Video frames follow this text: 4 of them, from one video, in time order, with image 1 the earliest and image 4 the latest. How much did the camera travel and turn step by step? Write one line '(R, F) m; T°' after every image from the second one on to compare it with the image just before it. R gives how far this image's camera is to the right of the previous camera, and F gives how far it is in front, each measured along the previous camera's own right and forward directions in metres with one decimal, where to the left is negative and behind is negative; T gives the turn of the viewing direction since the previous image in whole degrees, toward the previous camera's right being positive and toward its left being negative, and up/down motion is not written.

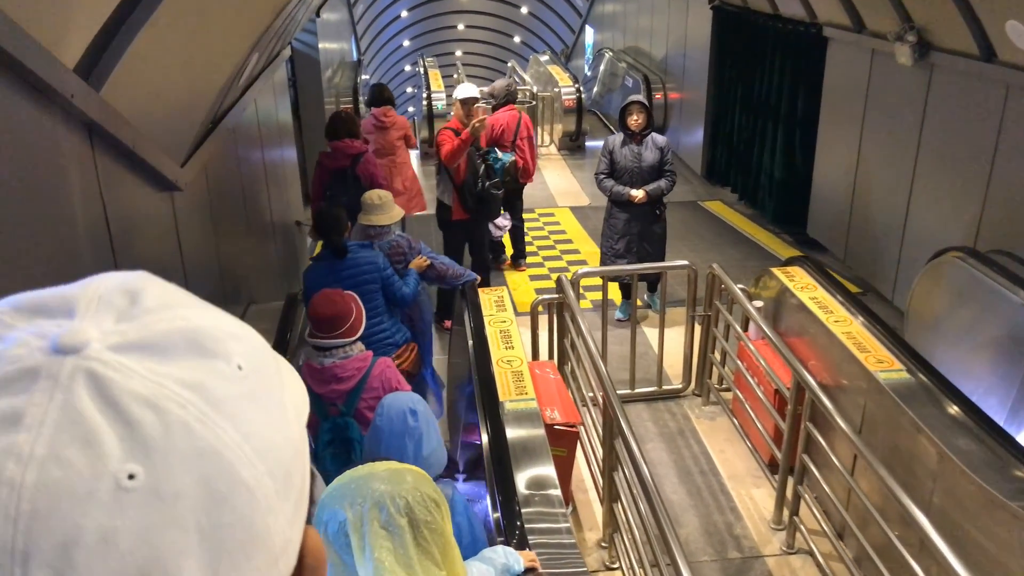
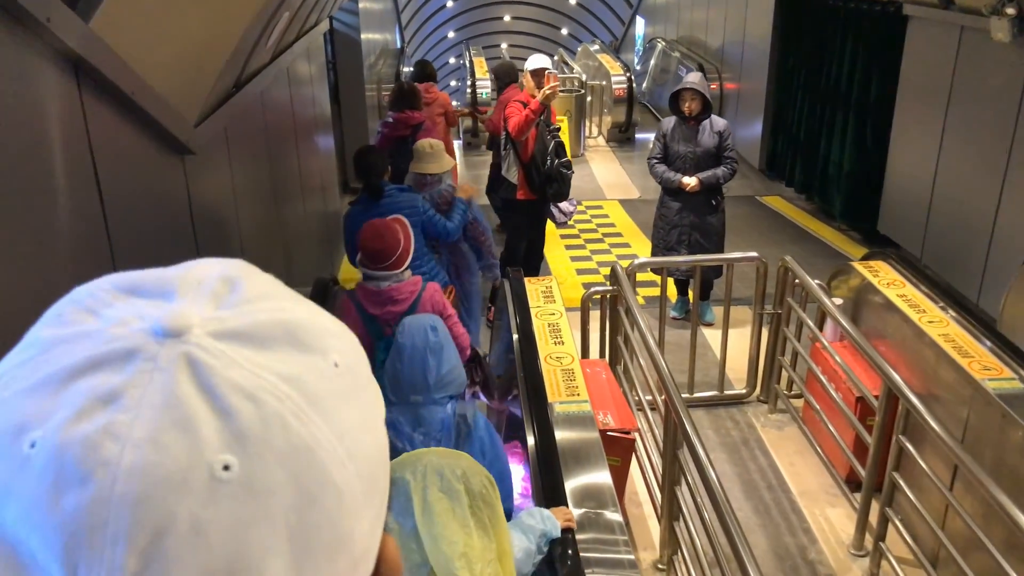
(0.0, +0.4) m; -3°
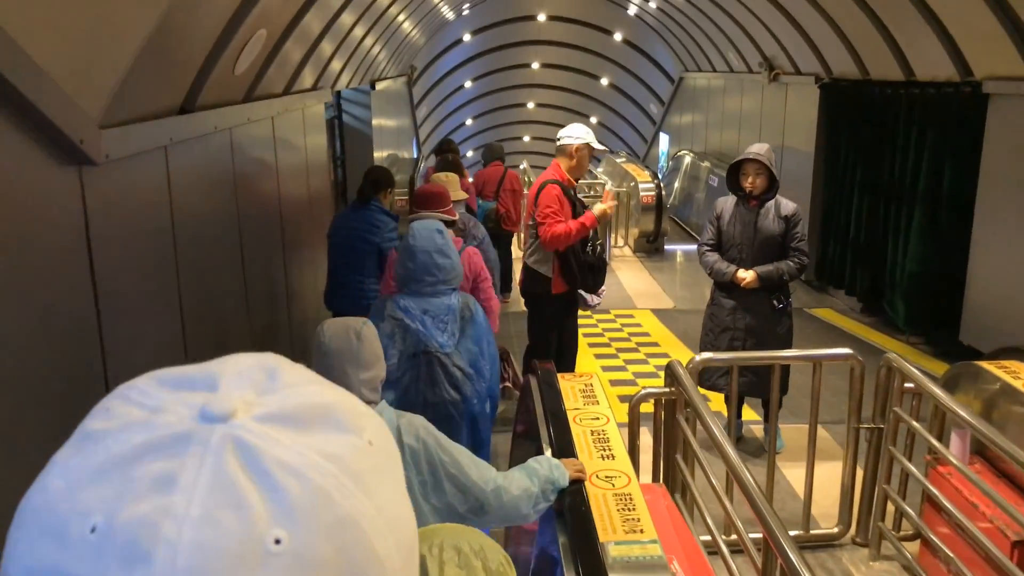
(0.0, +0.8) m; -1°
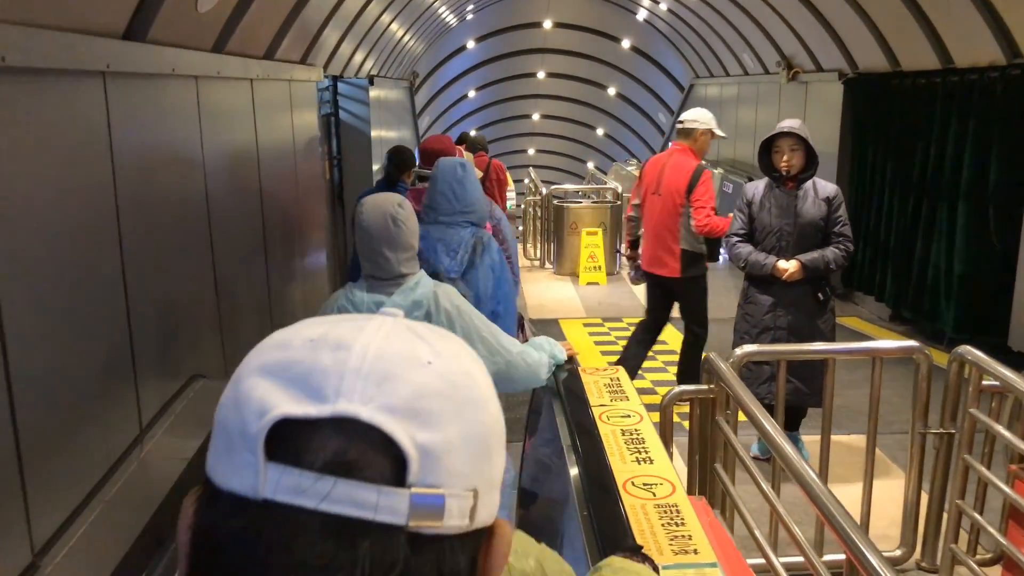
(0.0, +0.4) m; 0°
